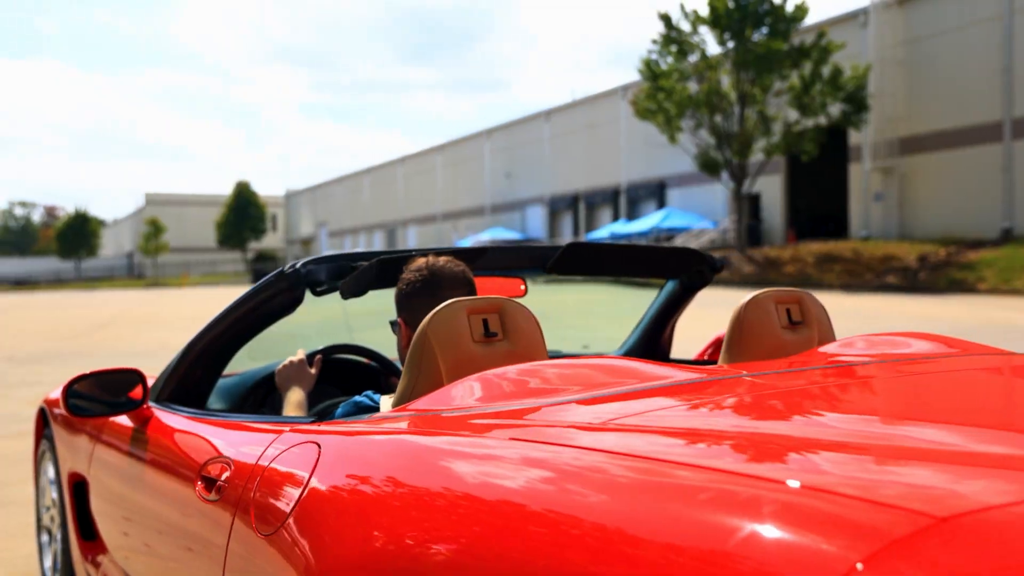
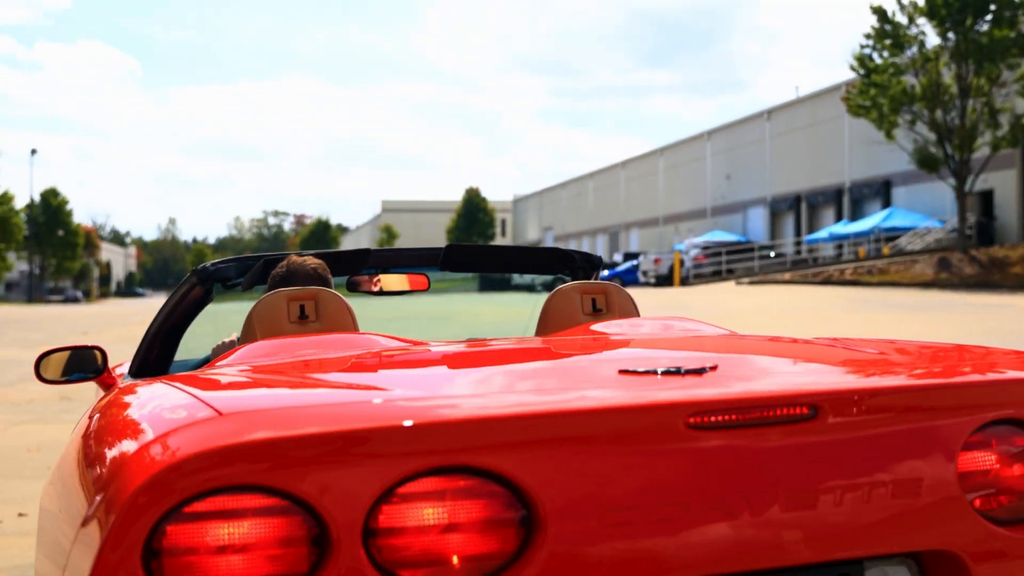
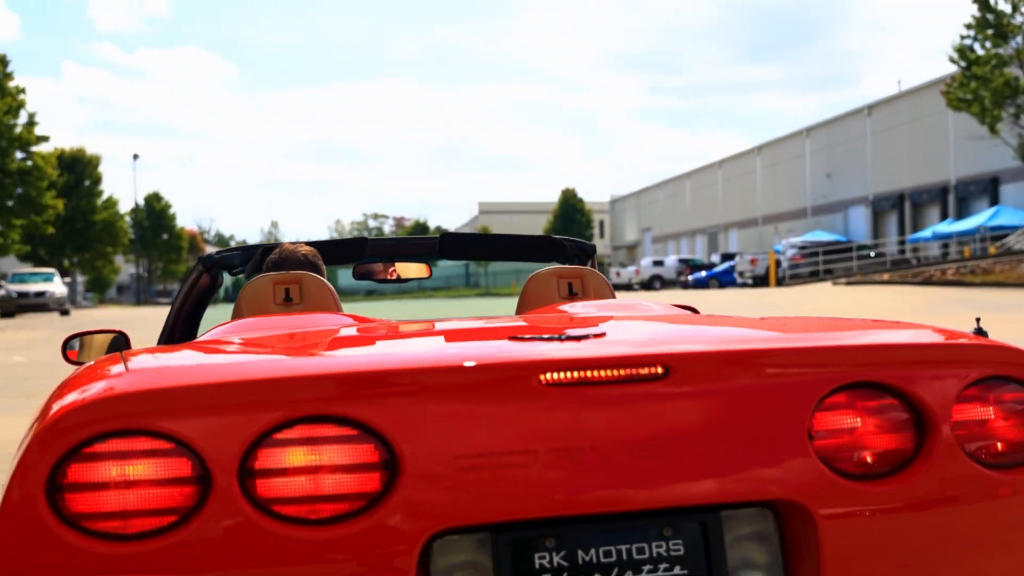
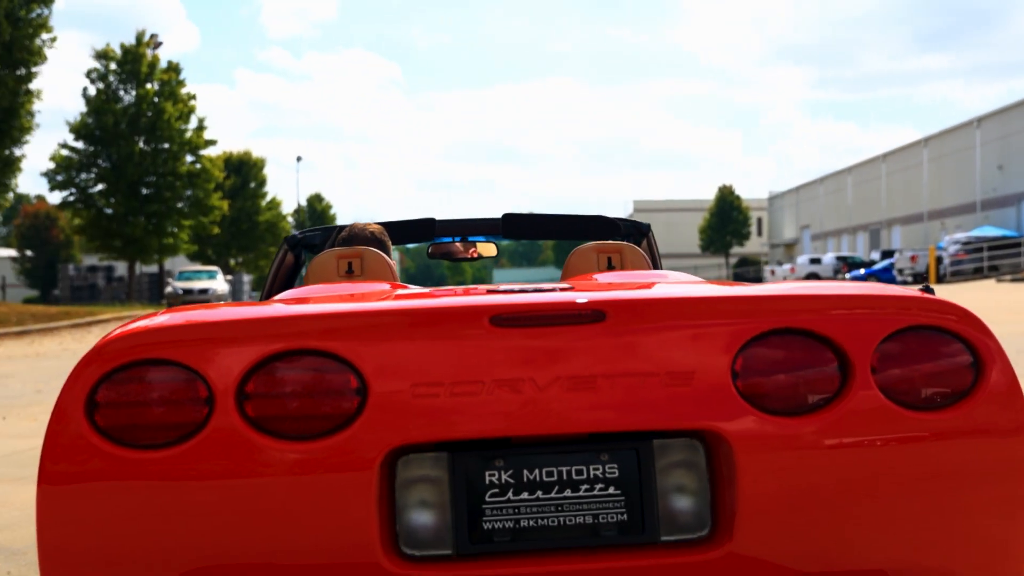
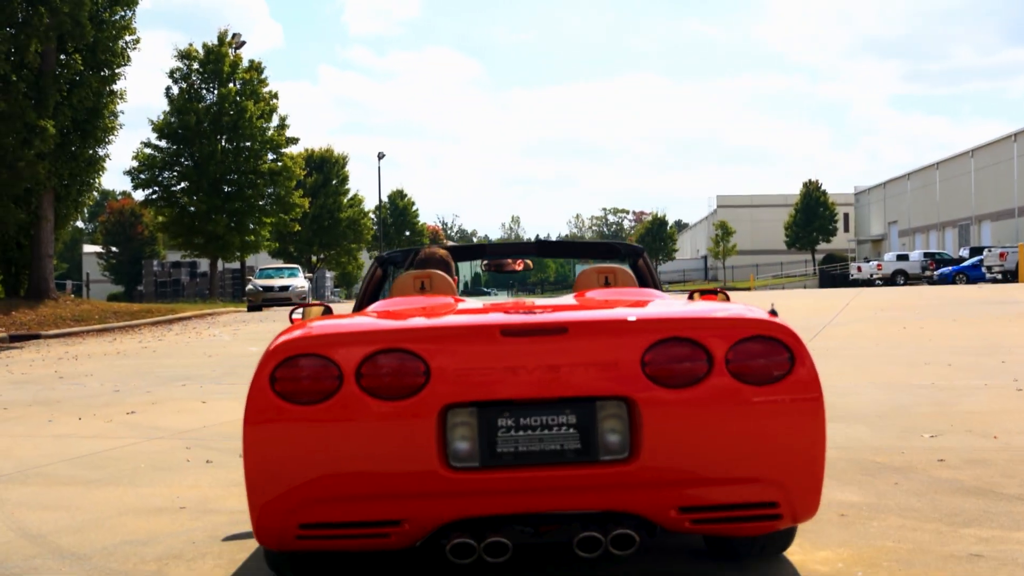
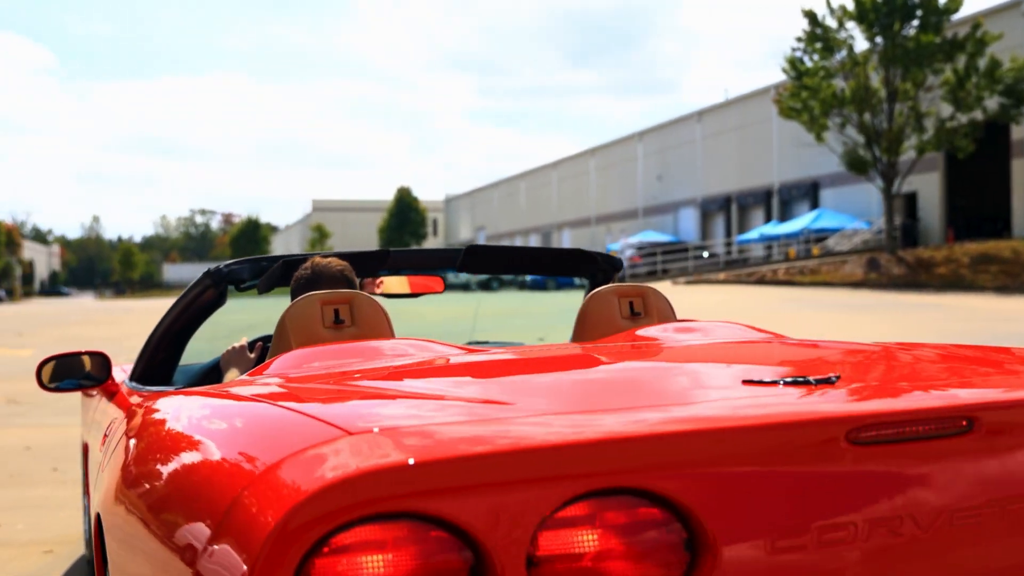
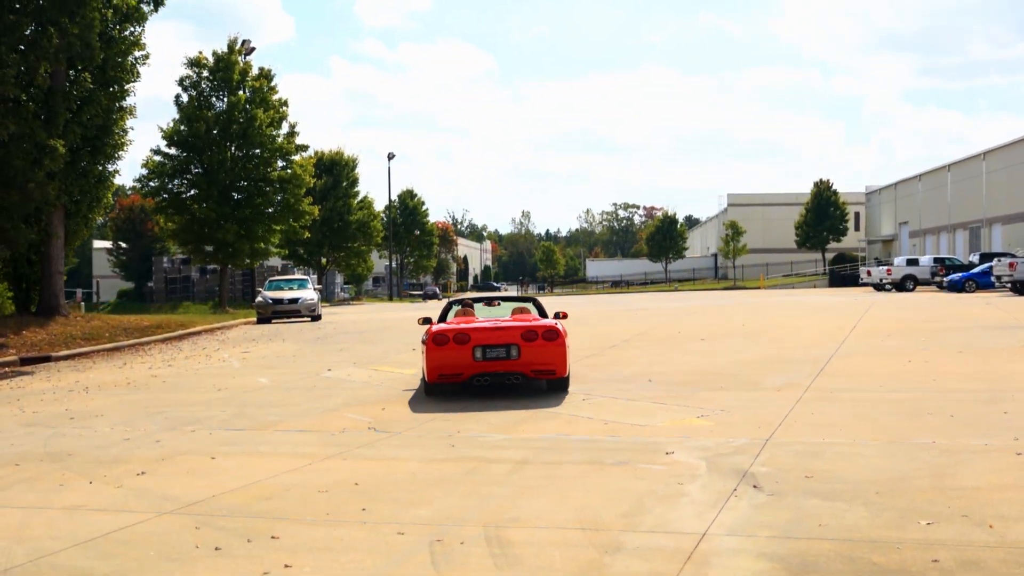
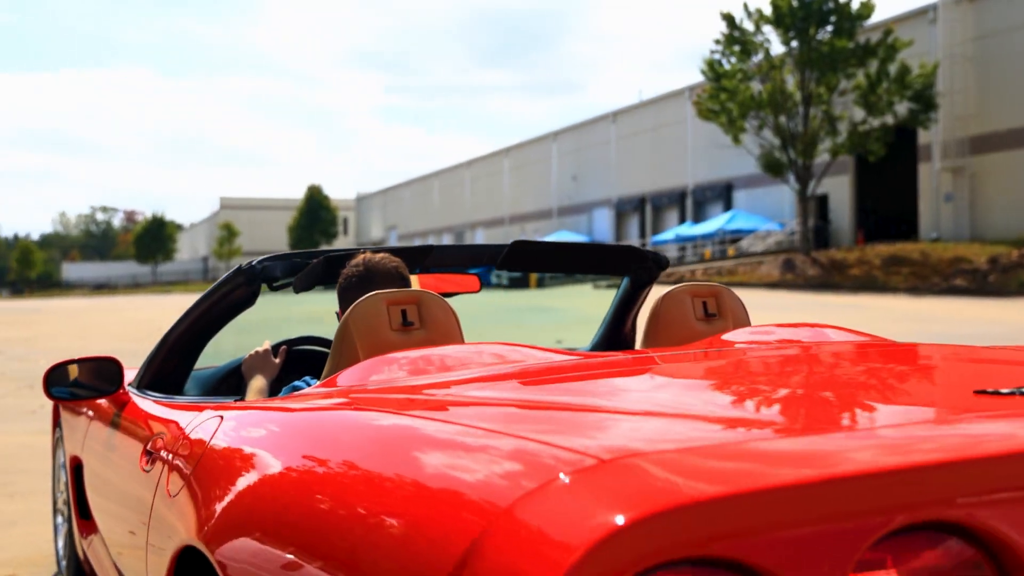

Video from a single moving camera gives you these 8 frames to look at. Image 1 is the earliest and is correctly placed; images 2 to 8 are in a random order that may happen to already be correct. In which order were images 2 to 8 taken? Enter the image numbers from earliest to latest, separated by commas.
8, 6, 2, 3, 4, 5, 7
